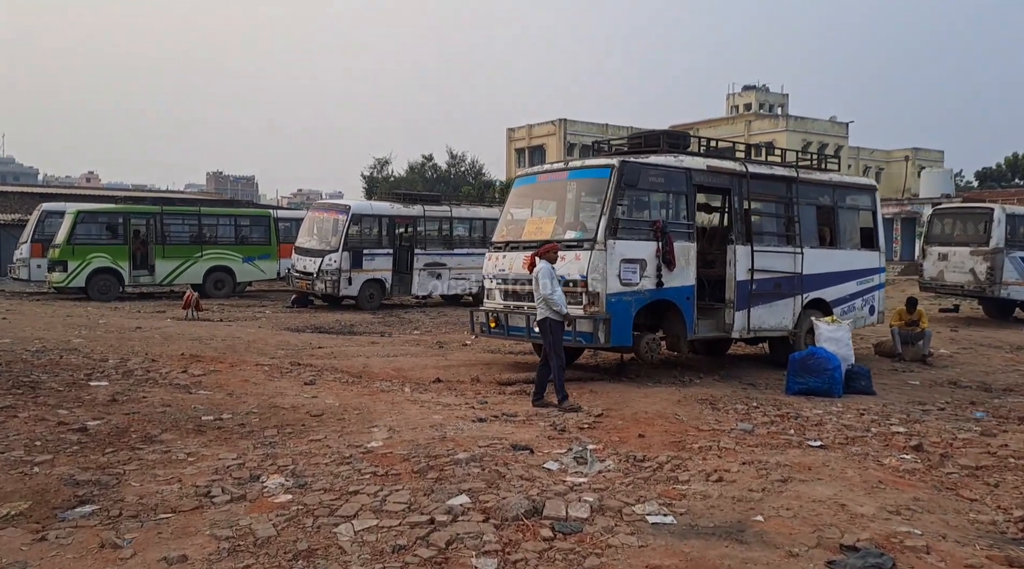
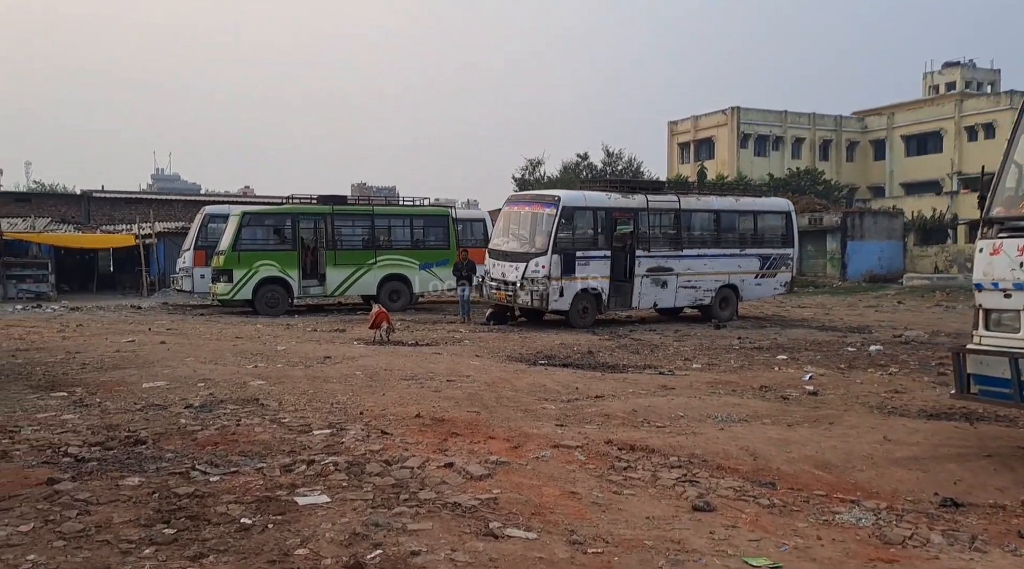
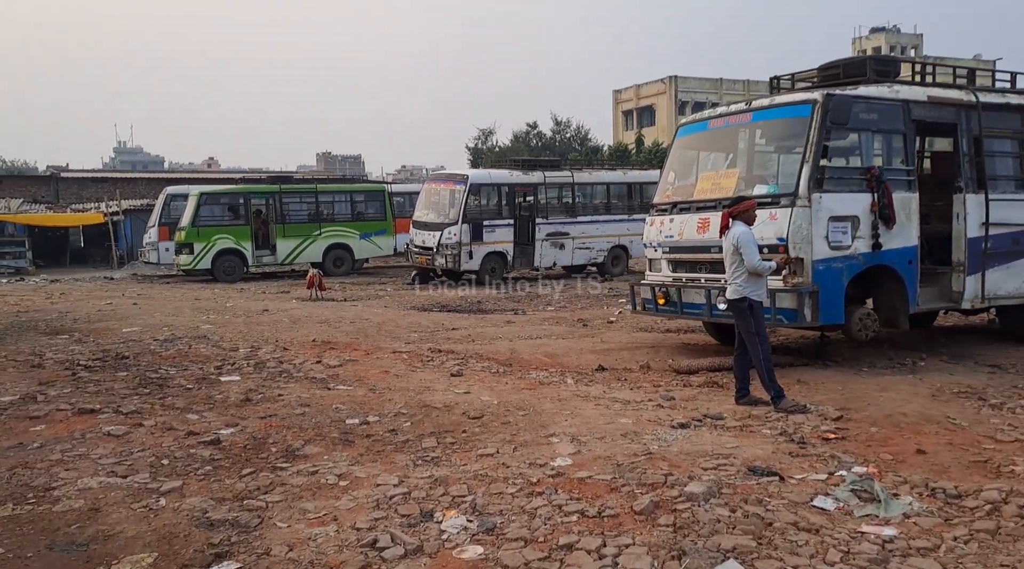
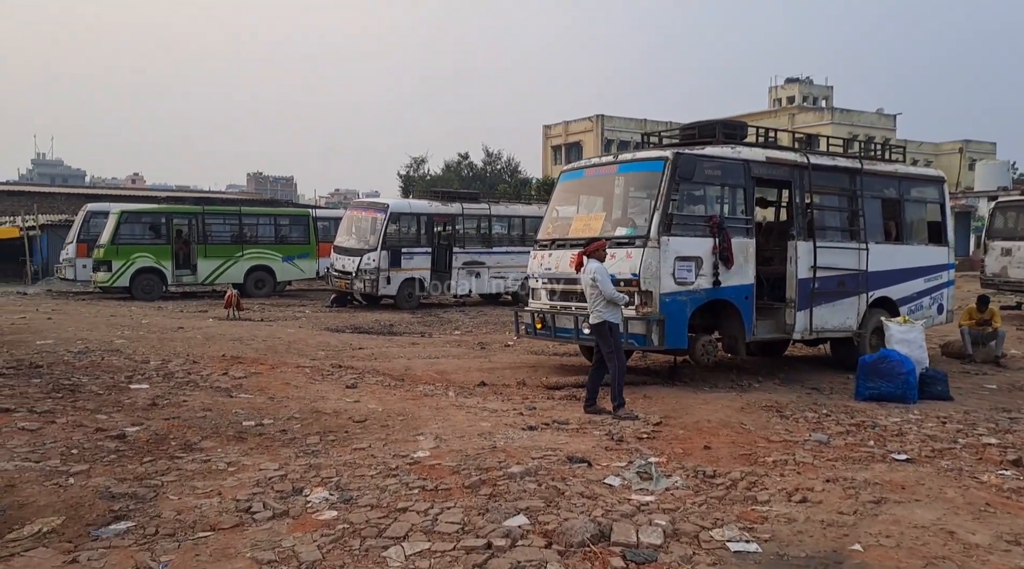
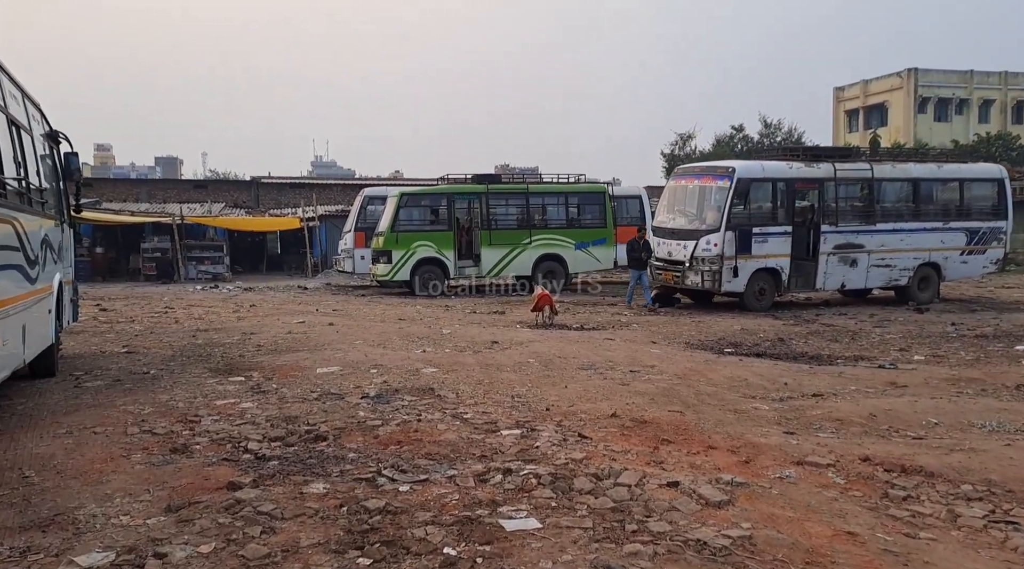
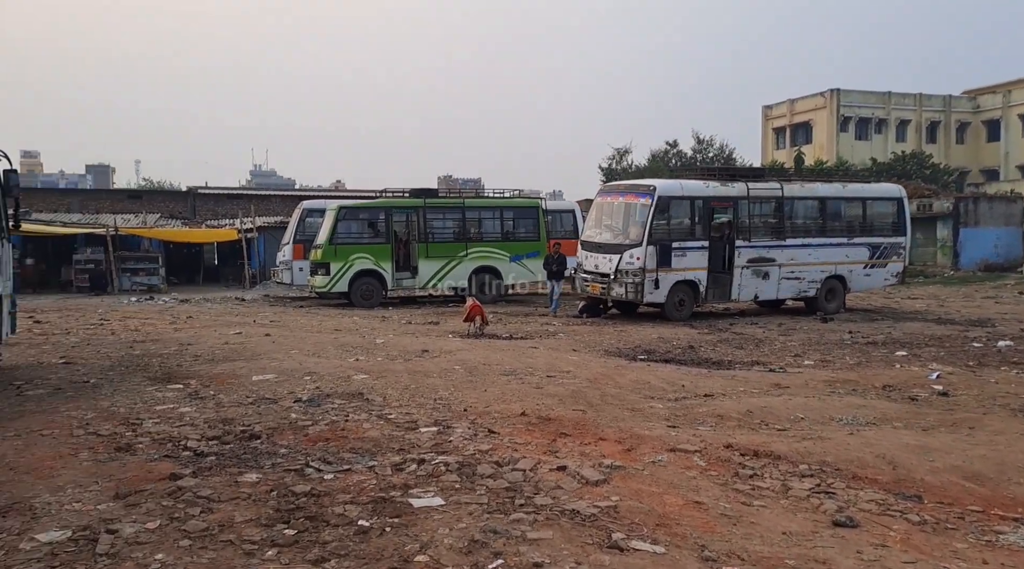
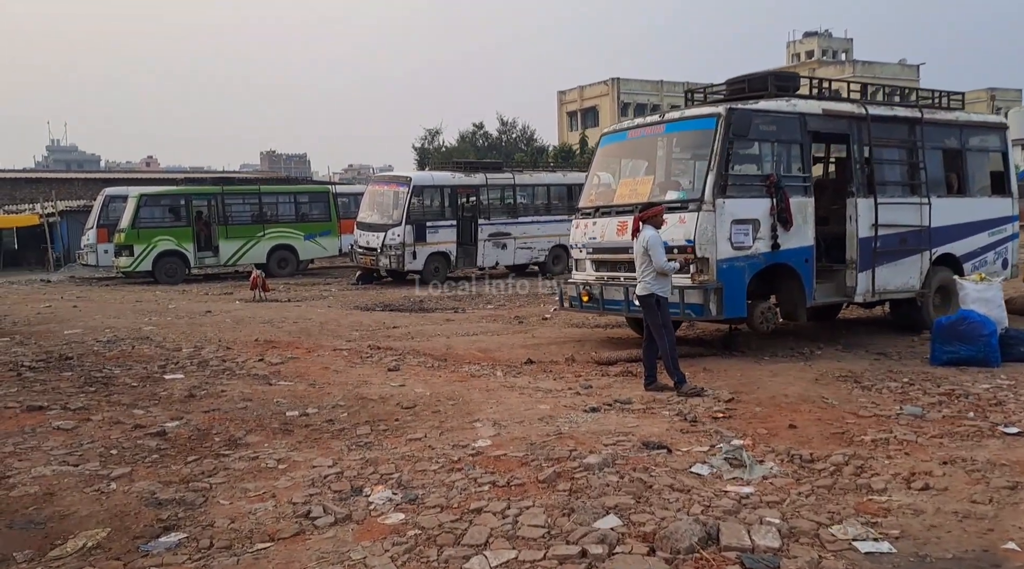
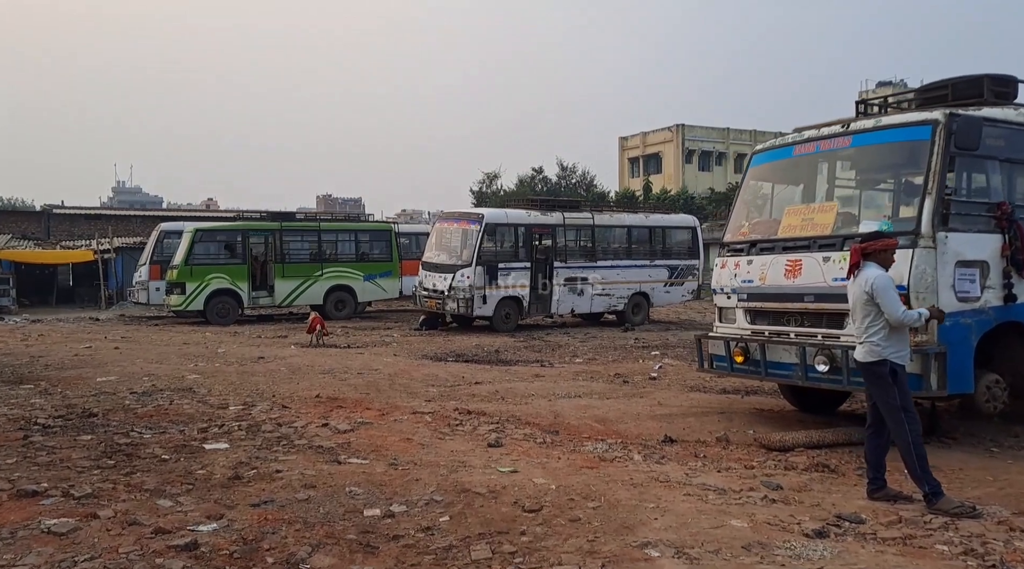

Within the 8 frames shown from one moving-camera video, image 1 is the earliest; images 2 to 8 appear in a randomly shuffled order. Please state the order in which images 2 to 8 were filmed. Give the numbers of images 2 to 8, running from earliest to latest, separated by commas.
4, 7, 3, 8, 2, 6, 5
